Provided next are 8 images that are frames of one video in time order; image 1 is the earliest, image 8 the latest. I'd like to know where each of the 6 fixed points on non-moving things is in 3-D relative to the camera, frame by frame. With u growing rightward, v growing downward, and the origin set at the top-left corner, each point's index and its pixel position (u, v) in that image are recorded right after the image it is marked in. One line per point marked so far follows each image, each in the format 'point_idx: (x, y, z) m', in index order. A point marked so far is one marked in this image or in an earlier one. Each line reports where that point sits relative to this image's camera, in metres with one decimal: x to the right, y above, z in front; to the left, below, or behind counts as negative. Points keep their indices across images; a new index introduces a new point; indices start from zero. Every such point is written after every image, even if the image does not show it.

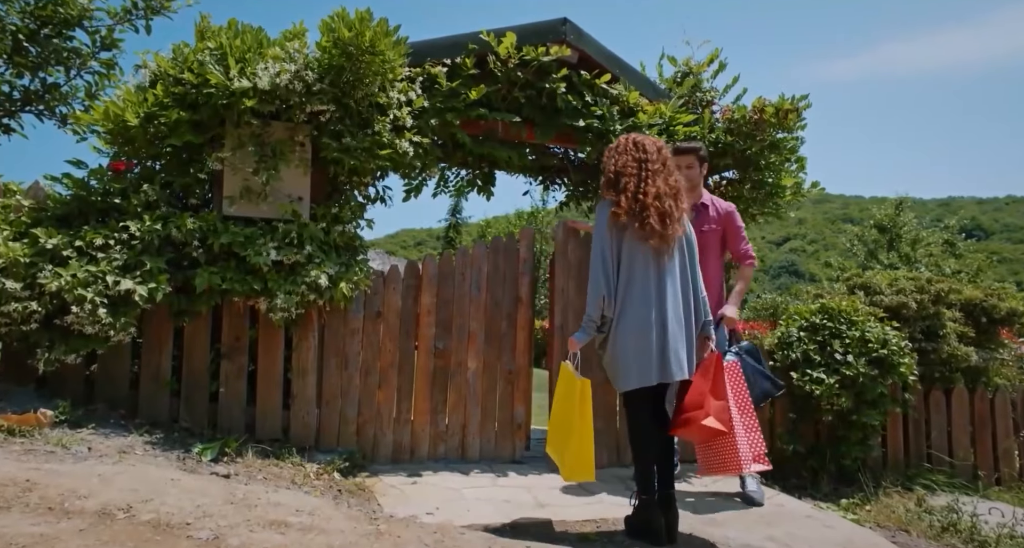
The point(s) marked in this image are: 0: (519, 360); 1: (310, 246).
0: (+0.1, -0.6, +4.6) m
1: (-1.2, +0.2, +3.8) m
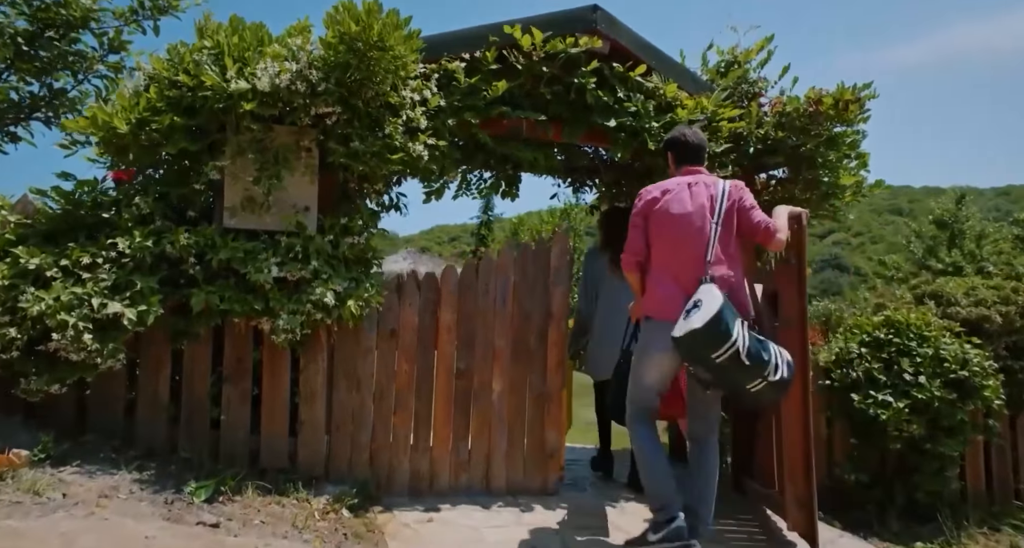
0: (+0.2, -0.7, +4.2) m
1: (-1.0, +0.1, +3.5) m
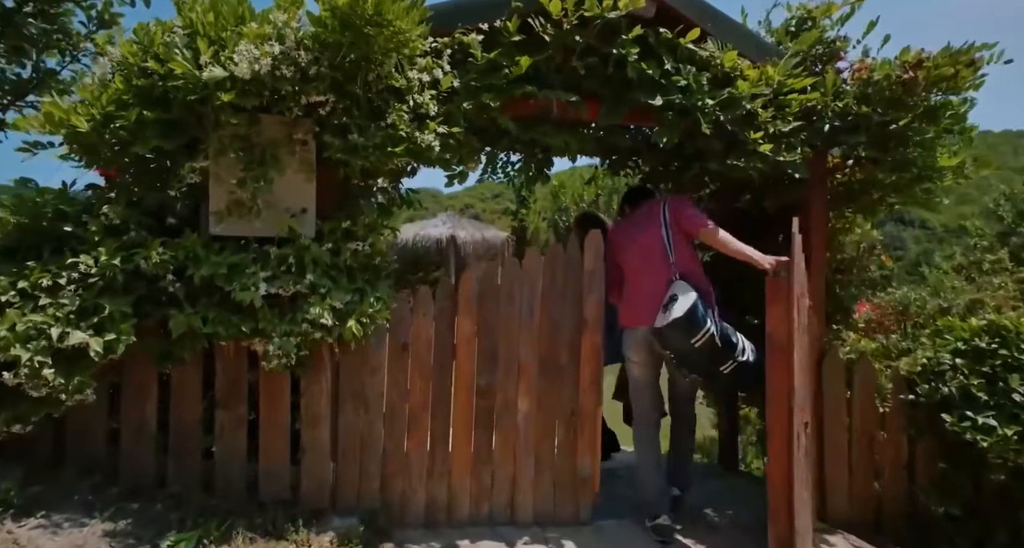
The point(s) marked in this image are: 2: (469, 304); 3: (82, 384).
0: (+0.4, -0.7, +3.7) m
1: (-0.9, 0.0, +3.1) m
2: (-0.2, -0.2, +3.6) m
3: (-1.8, -0.4, +2.7) m
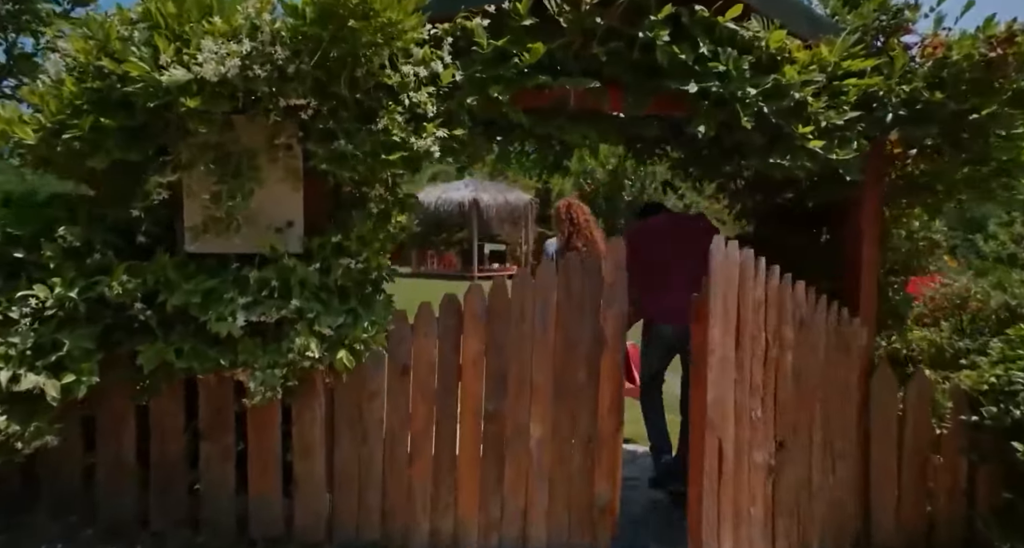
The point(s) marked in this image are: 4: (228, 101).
0: (+0.5, -0.8, +3.4) m
1: (-0.9, -0.1, +2.7) m
2: (-0.2, -0.2, +3.3) m
3: (-1.7, -0.6, +2.4) m
4: (-1.1, +0.7, +2.5) m
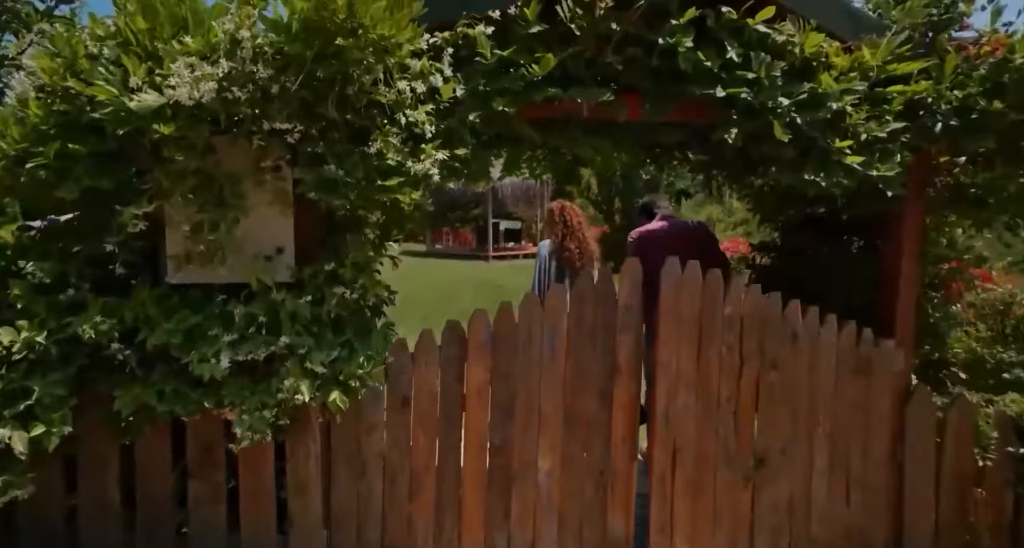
0: (+0.5, -0.9, +3.2) m
1: (-0.9, -0.2, +2.6) m
2: (-0.1, -0.3, +3.0) m
3: (-1.7, -0.7, +2.3) m
4: (-1.1, +0.5, +2.3) m
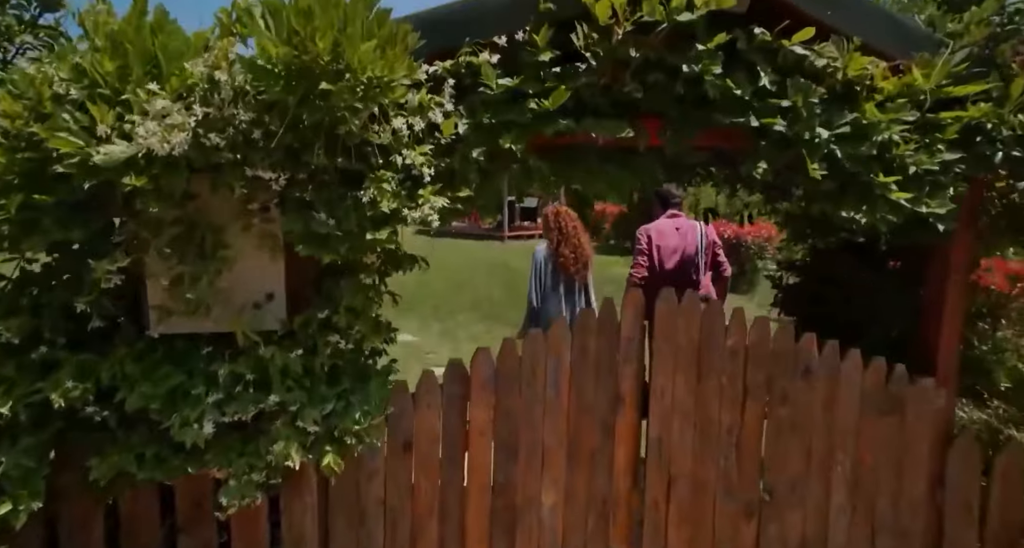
0: (+0.5, -1.1, +3.0) m
1: (-0.9, -0.4, +2.4) m
2: (-0.1, -0.5, +2.9) m
3: (-1.7, -0.9, +2.1) m
4: (-1.1, +0.3, +2.1) m
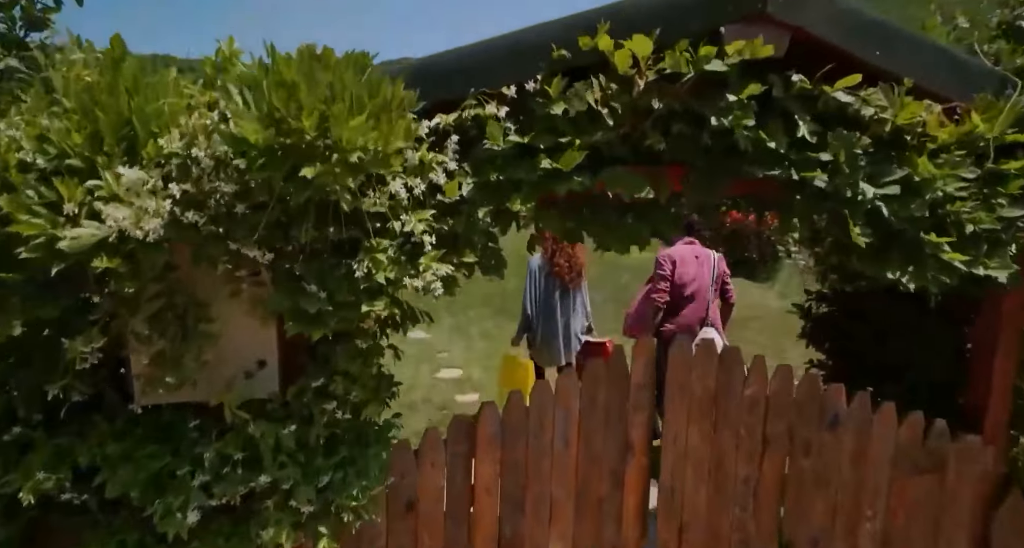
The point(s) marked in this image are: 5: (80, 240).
0: (+0.6, -1.3, +2.8) m
1: (-0.8, -0.7, +2.2) m
2: (-0.1, -0.8, +2.7) m
3: (-1.7, -1.2, +2.0) m
4: (-1.0, +0.1, +1.9) m
5: (-1.2, +0.1, +1.8) m
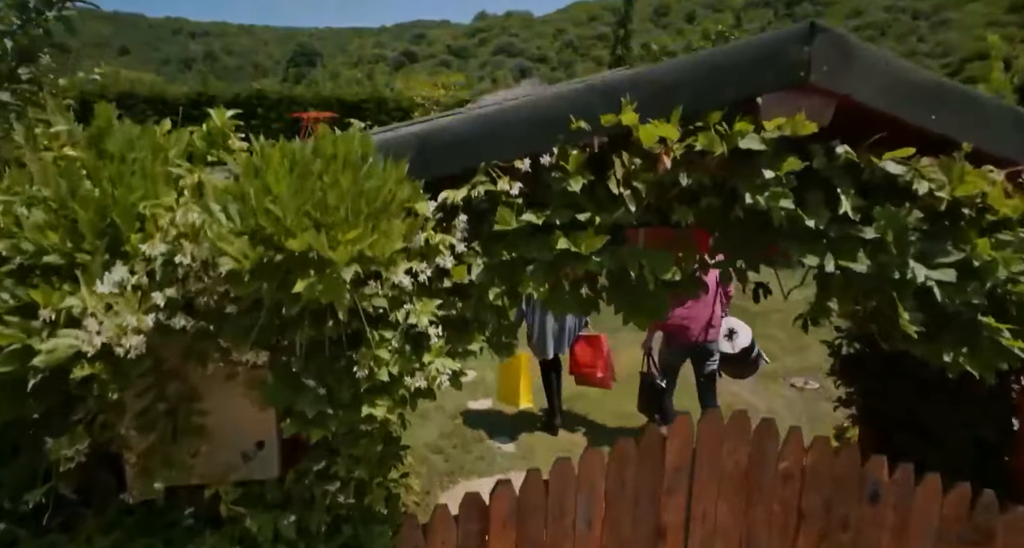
0: (+0.6, -1.5, +2.7) m
1: (-0.8, -1.0, +2.1) m
2: (0.0, -1.0, +2.6) m
3: (-1.7, -1.5, +2.0) m
4: (-1.0, -0.2, +1.8) m
5: (-1.2, -0.2, +1.7) m
